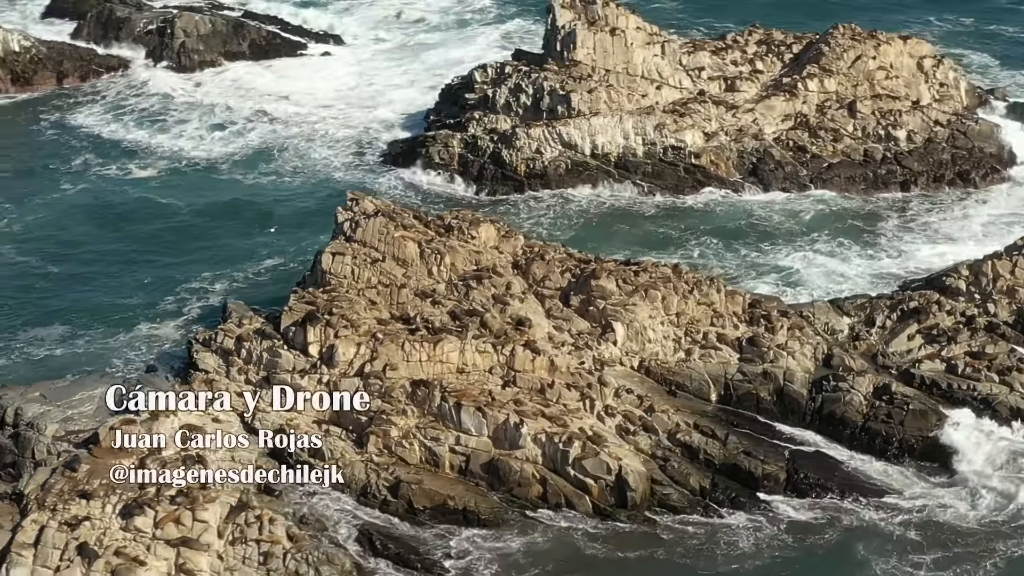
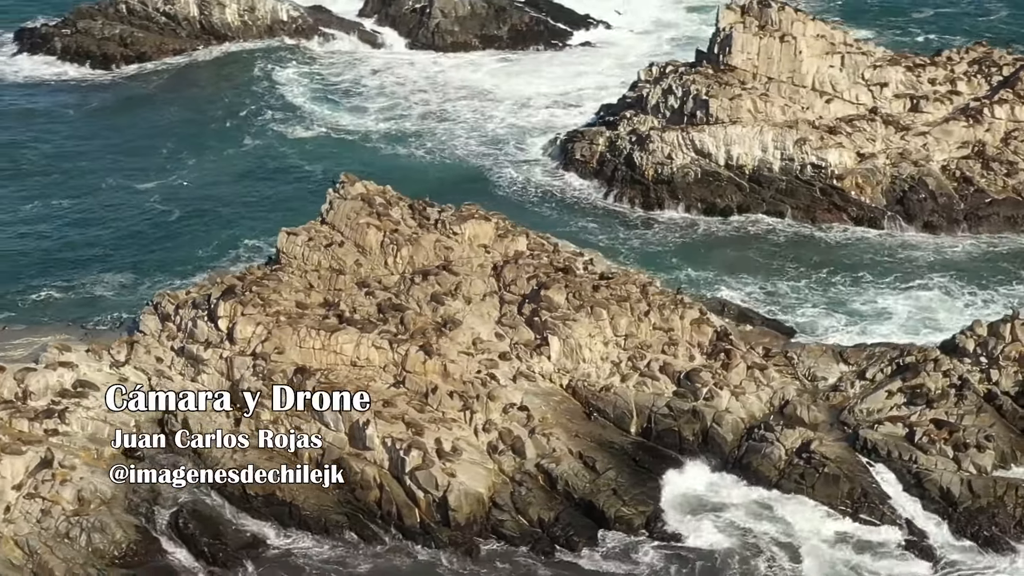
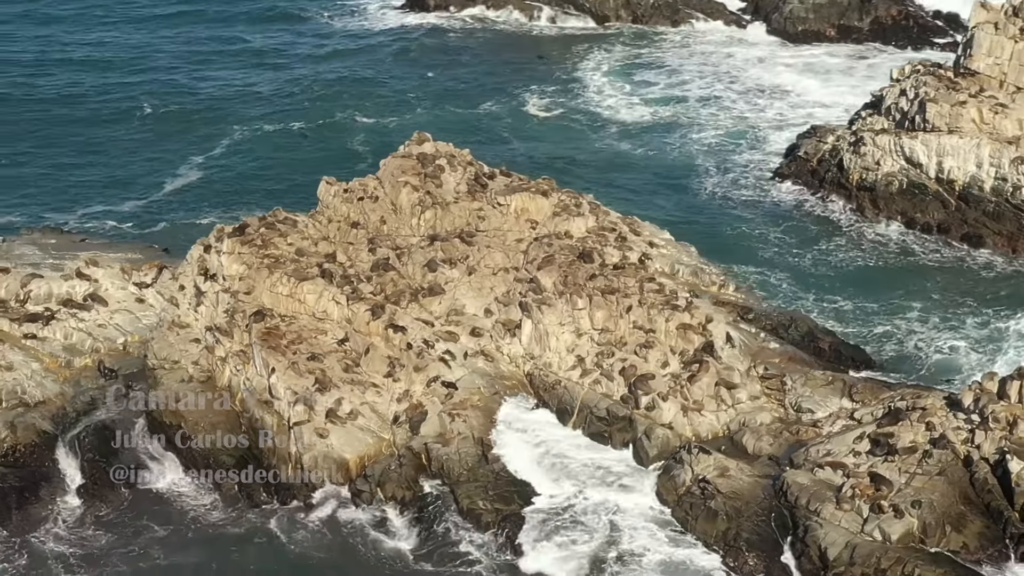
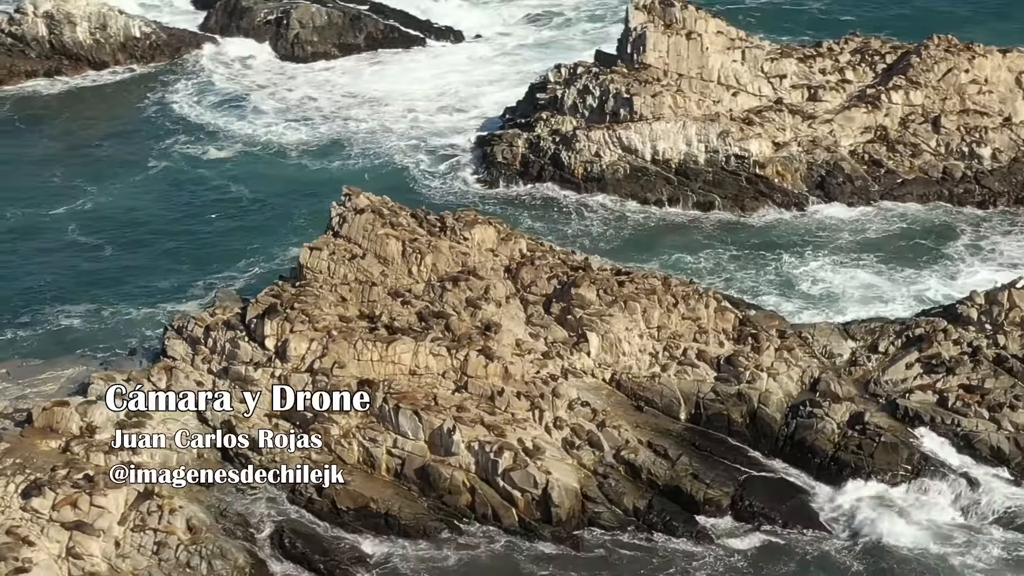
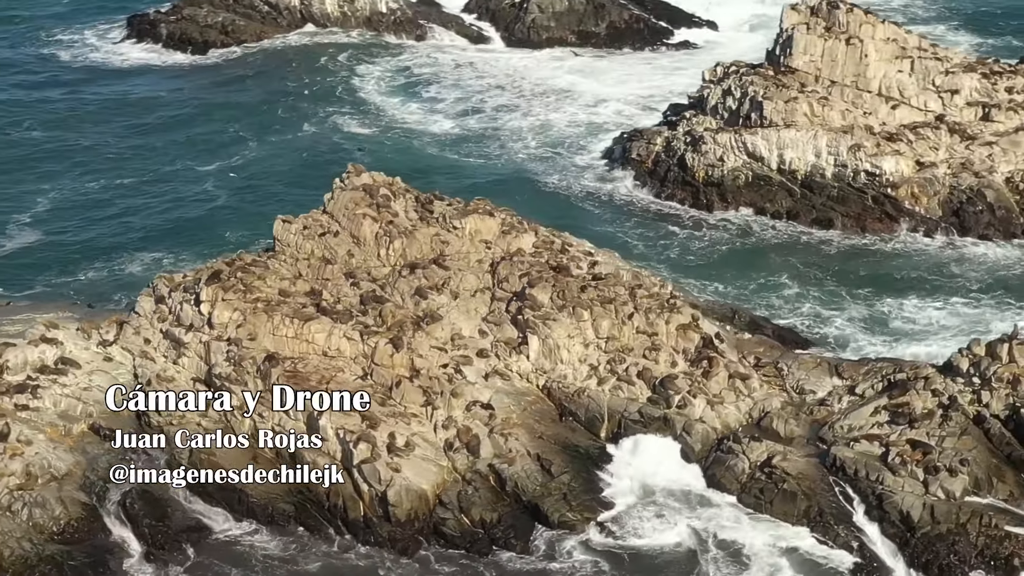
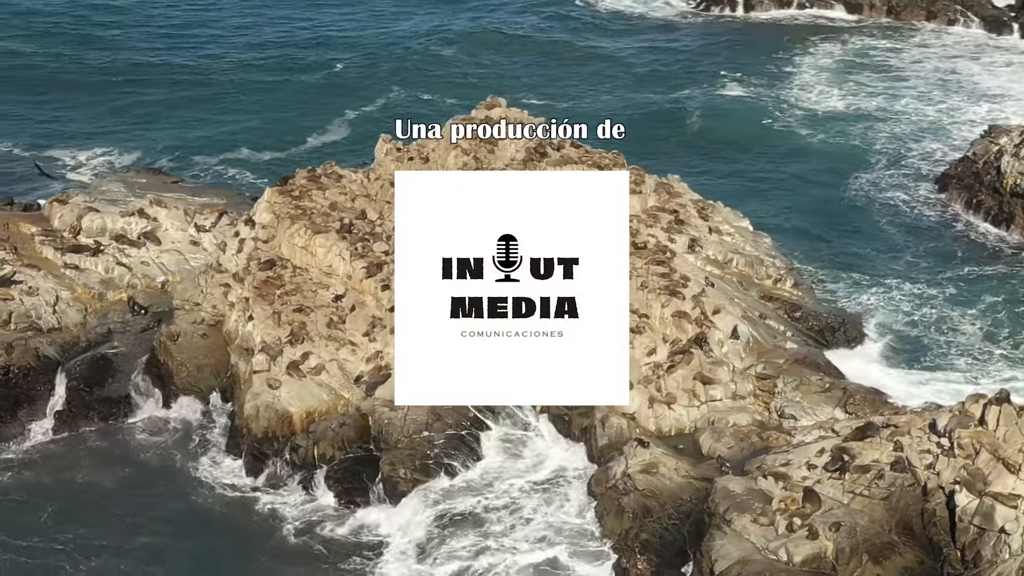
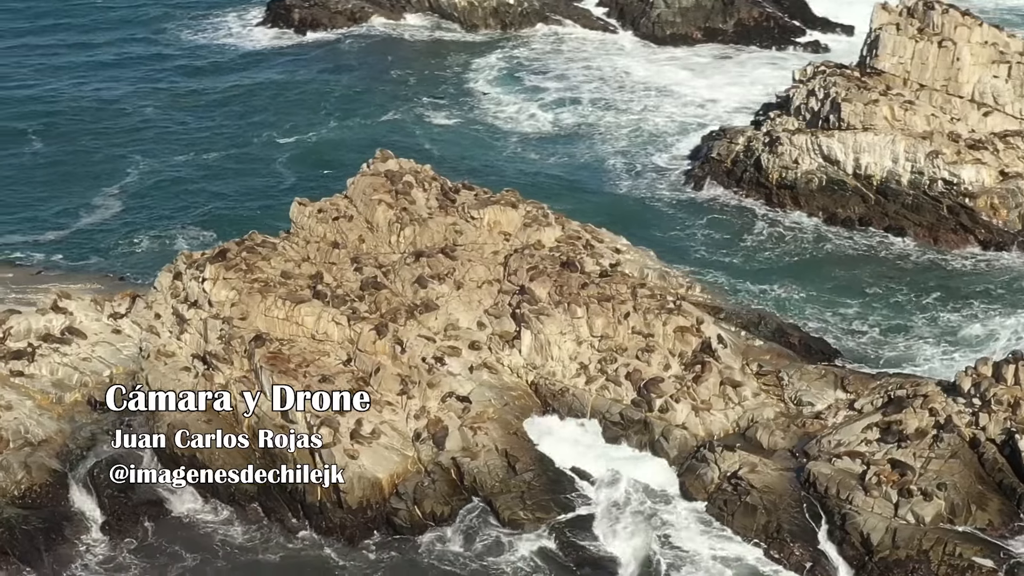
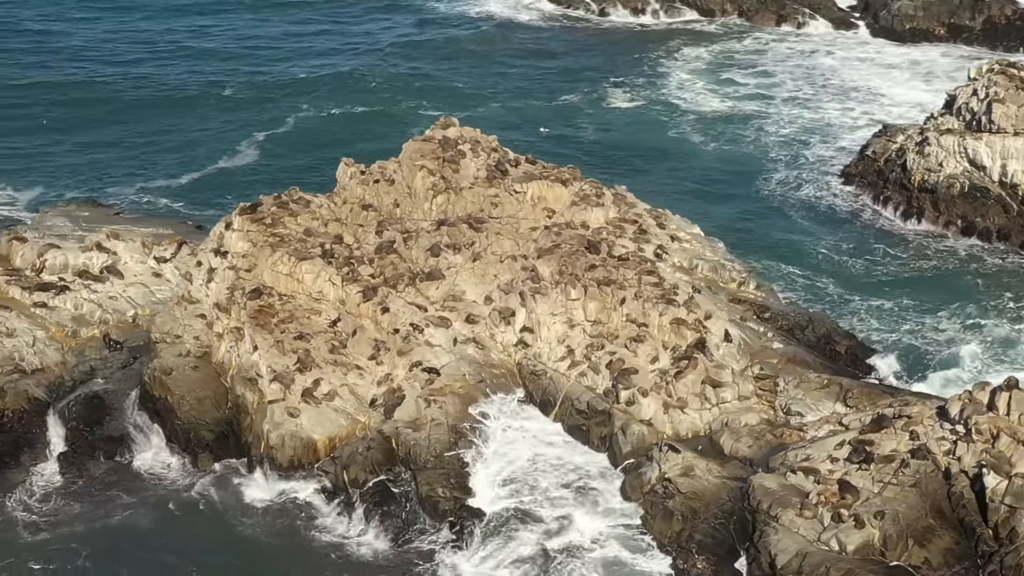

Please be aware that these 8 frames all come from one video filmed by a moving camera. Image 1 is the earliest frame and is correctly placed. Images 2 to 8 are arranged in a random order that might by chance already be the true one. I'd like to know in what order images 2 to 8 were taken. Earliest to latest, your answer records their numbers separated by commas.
4, 2, 5, 7, 3, 8, 6
